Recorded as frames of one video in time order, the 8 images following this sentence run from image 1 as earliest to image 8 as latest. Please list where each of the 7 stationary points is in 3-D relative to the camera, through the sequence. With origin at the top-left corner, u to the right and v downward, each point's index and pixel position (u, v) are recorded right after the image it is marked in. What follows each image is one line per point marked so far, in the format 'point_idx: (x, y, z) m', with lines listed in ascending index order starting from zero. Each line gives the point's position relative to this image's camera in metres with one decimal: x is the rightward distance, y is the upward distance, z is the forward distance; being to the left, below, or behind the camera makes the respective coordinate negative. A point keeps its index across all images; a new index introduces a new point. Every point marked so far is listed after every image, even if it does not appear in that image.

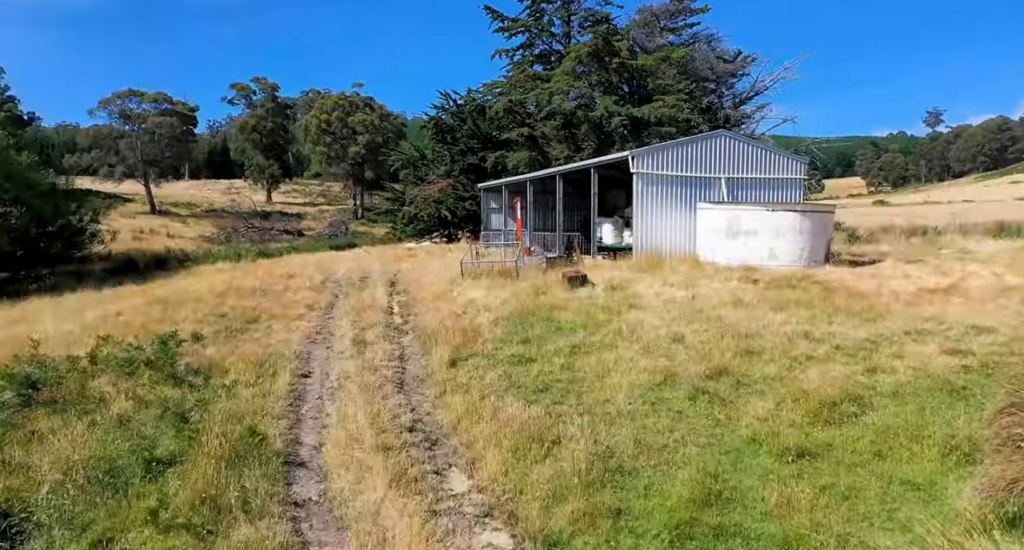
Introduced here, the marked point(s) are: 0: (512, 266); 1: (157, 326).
0: (0.0, +0.1, +11.2) m
1: (-4.3, -0.6, +8.1) m
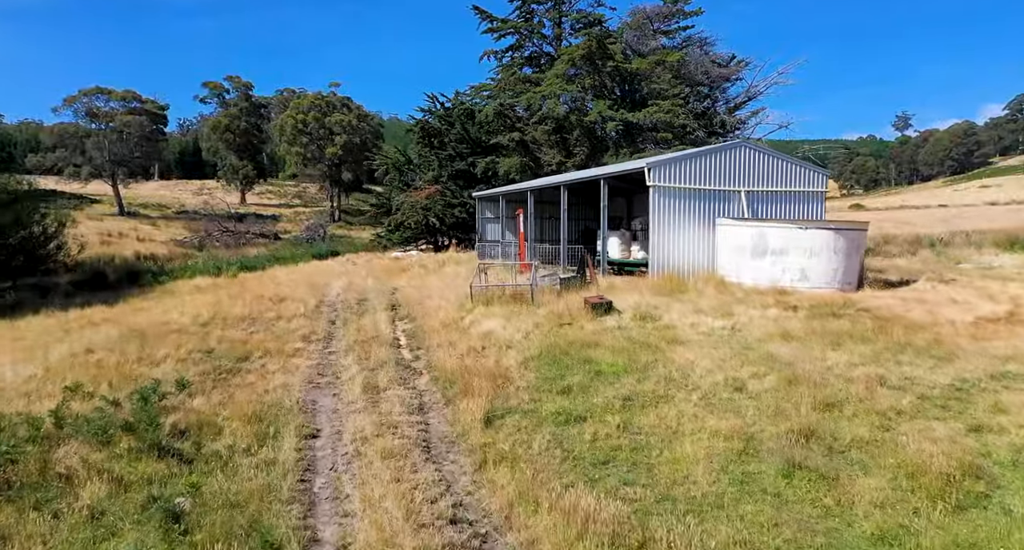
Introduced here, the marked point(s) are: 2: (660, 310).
0: (+0.2, -0.3, +10.4) m
1: (-4.0, -1.0, +7.0) m
2: (+2.0, -0.5, +9.0) m
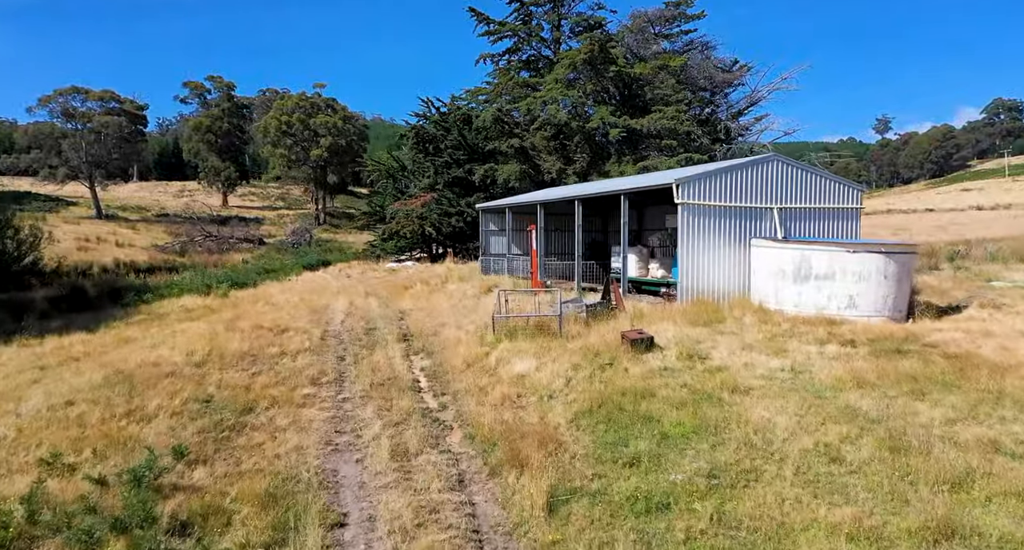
0: (+0.6, -0.7, +9.5) m
1: (-3.6, -1.4, +6.1) m
2: (+2.4, -0.9, +8.2) m
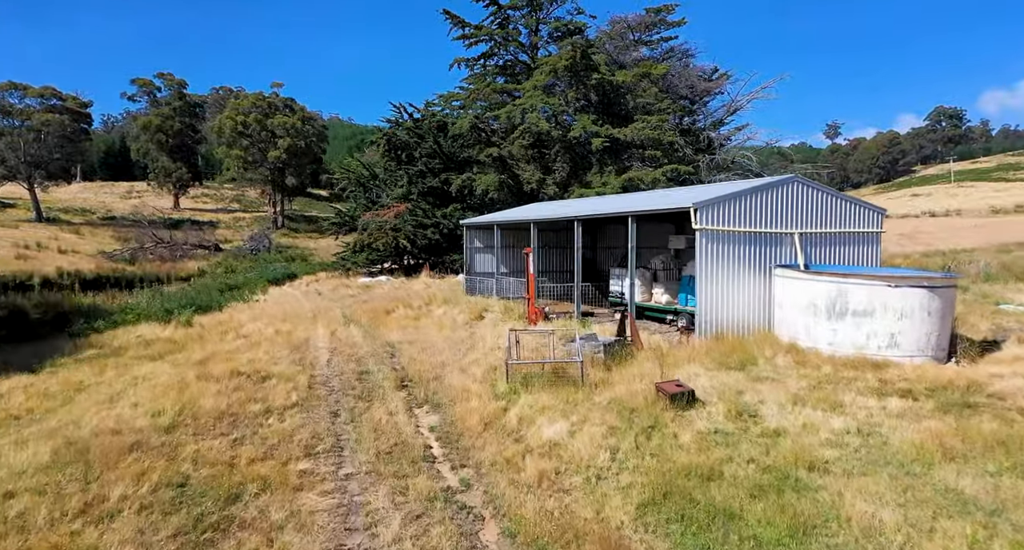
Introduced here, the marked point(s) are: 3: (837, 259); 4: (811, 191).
0: (+0.7, -1.2, +8.5) m
1: (-3.2, -1.9, +4.9) m
2: (+2.7, -1.4, +7.4) m
3: (+5.5, +0.3, +11.2) m
4: (+5.0, +1.4, +10.9) m
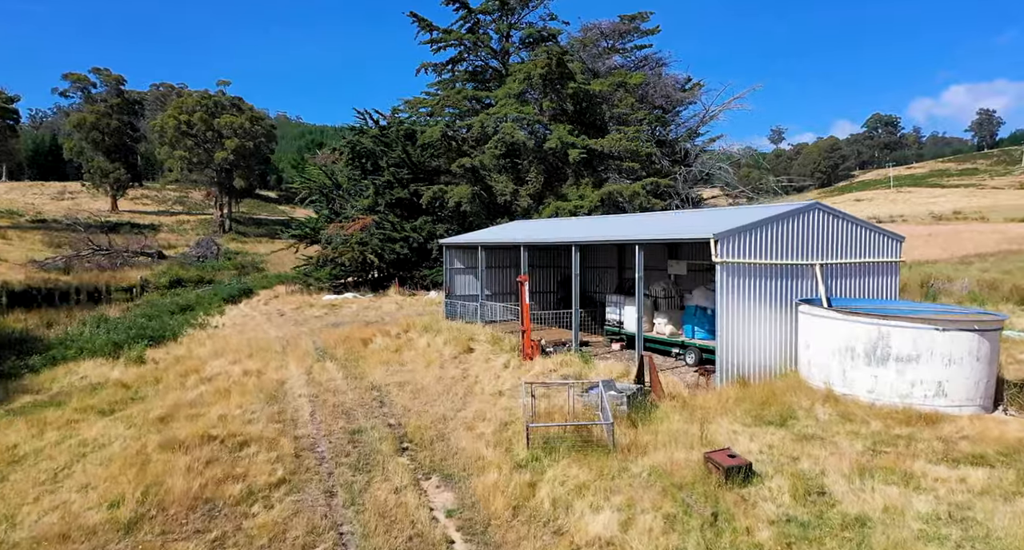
0: (+1.0, -1.7, +7.5) m
1: (-2.7, -2.5, +3.6) m
2: (+2.9, -1.9, +6.5) m
3: (+5.5, -0.2, +10.5) m
4: (+5.0, +0.9, +10.3) m
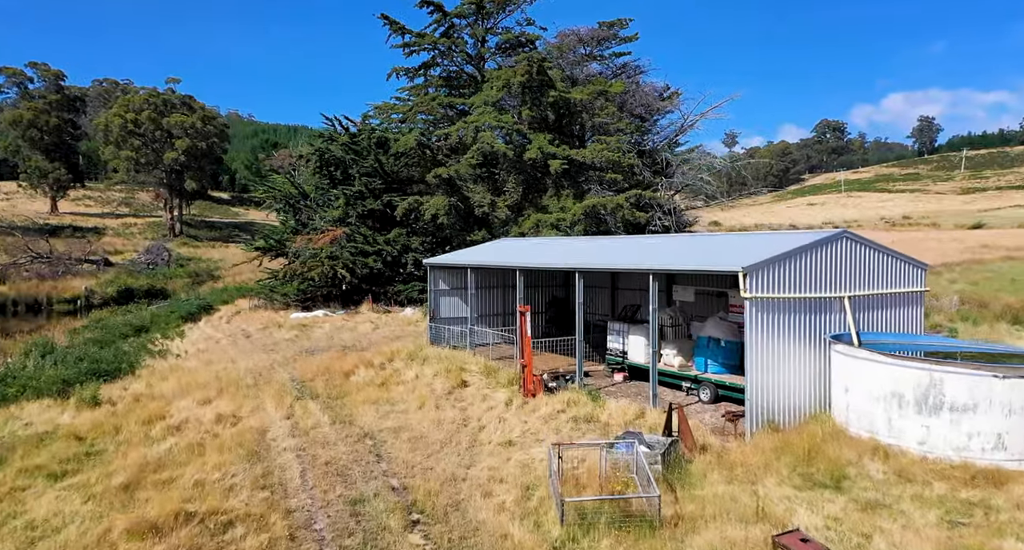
0: (+1.3, -2.2, +6.7) m
1: (-2.1, -3.0, +2.5) m
2: (+3.3, -2.4, +5.8) m
3: (+5.6, -0.7, +10.0) m
4: (+5.1, +0.4, +9.7) m
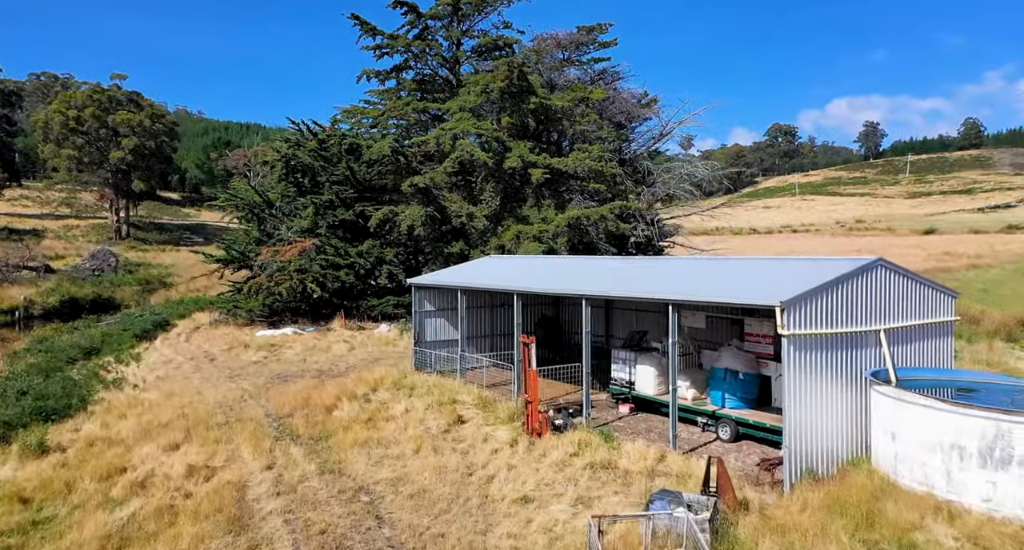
0: (+1.6, -2.6, +5.8) m
1: (-1.5, -3.4, +1.5) m
2: (+3.7, -2.8, +5.1) m
3: (+5.7, -1.2, +9.4) m
4: (+5.2, 0.0, +9.1) m
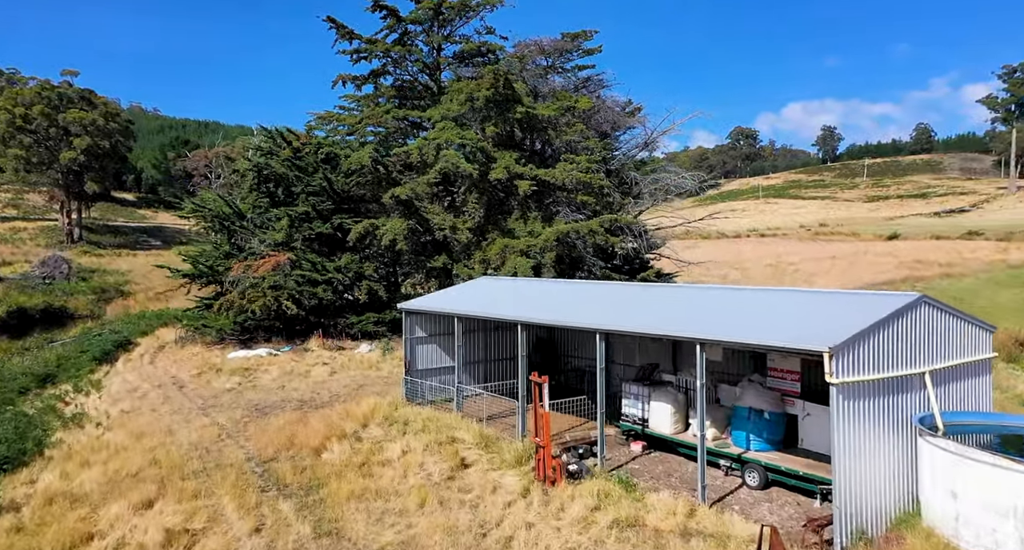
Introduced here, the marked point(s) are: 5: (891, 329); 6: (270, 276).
0: (+2.0, -3.1, +5.1) m
1: (-0.9, -3.9, +0.6) m
2: (+4.1, -3.3, +4.5) m
3: (+5.9, -1.7, +8.9) m
4: (+5.4, -0.5, +8.5) m
5: (+4.6, -0.7, +8.0) m
6: (-6.9, -0.1, +18.8) m
